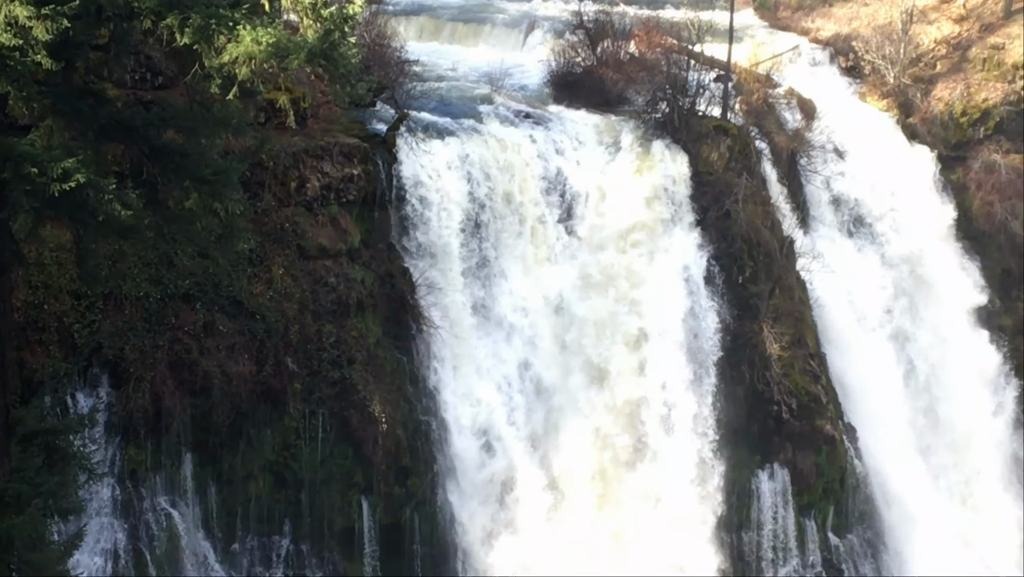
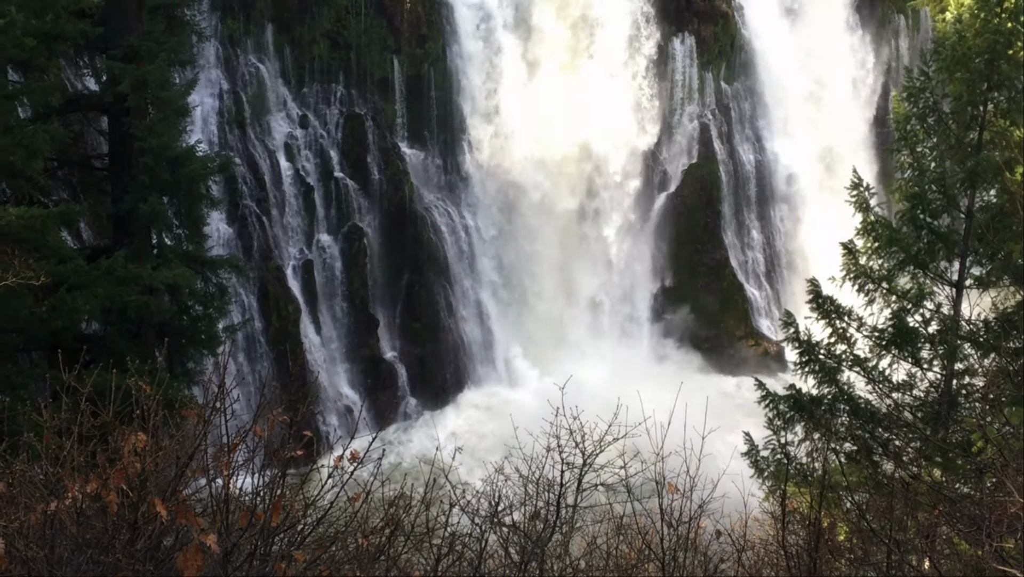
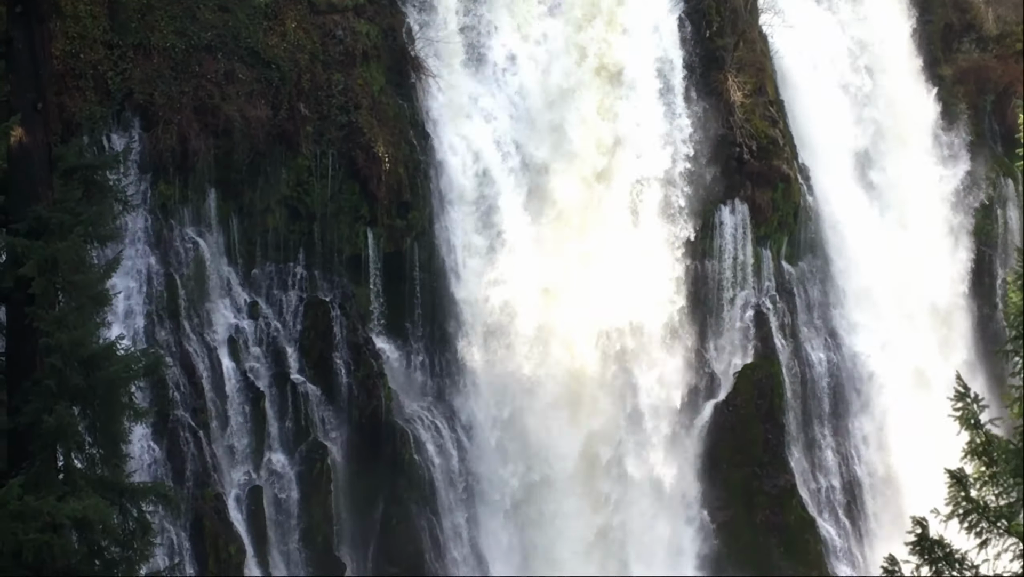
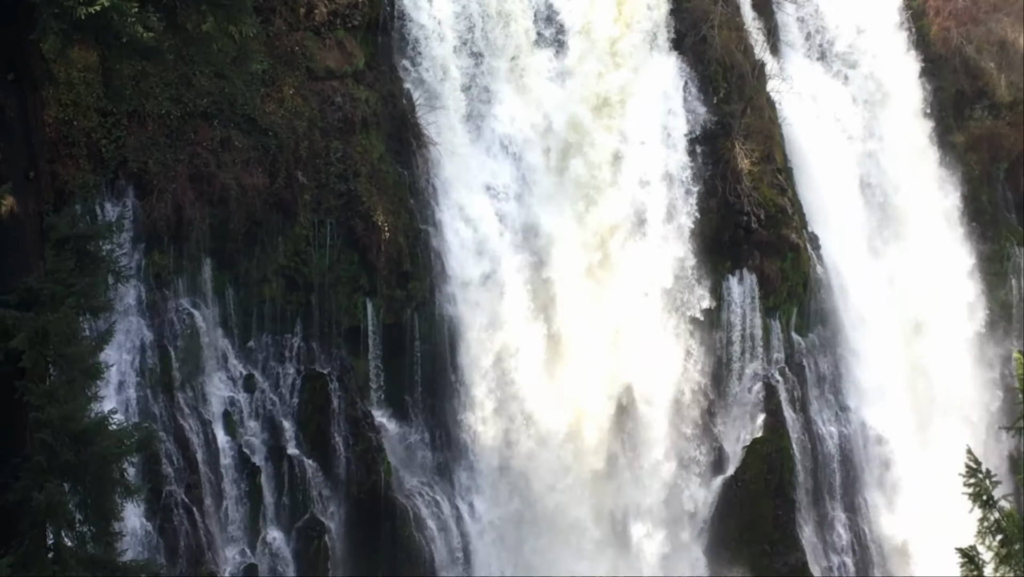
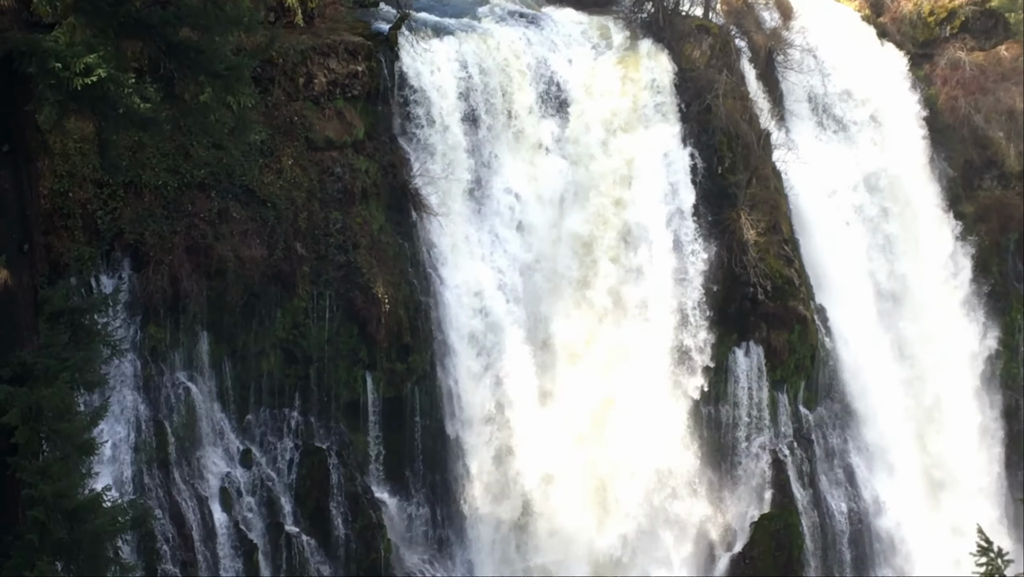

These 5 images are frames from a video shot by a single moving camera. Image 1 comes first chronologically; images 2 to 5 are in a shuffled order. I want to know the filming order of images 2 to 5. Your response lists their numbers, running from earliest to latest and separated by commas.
5, 4, 3, 2
